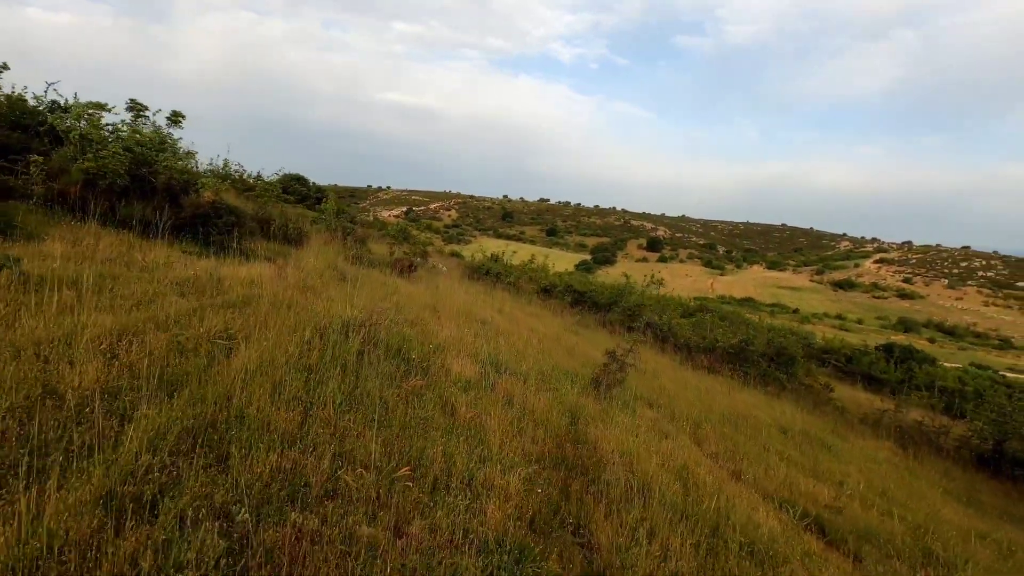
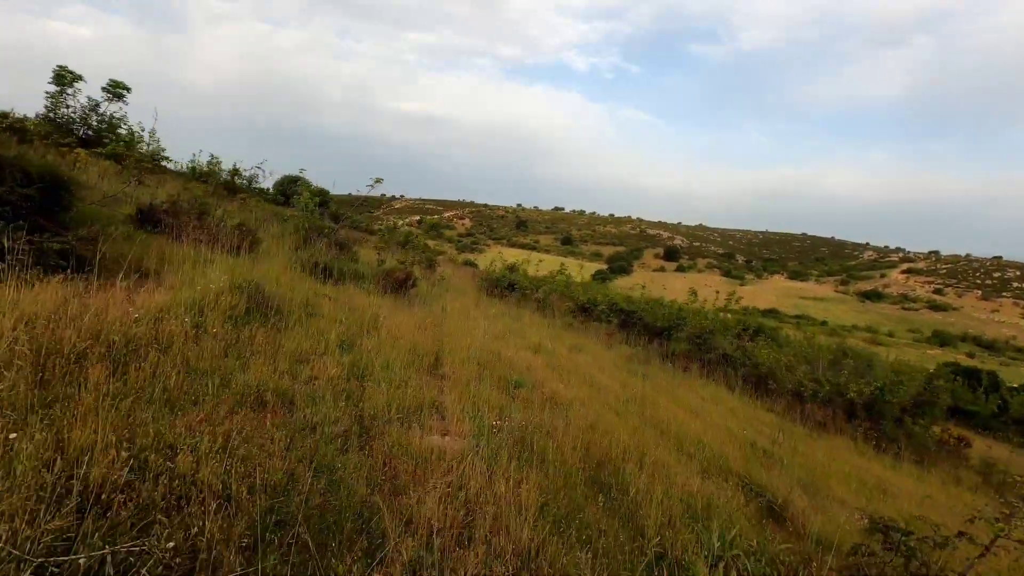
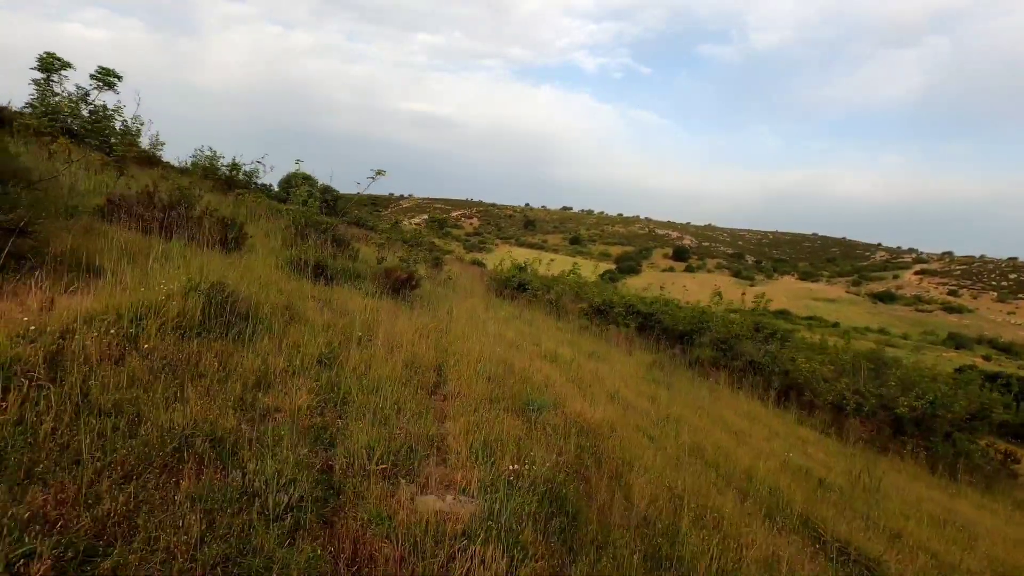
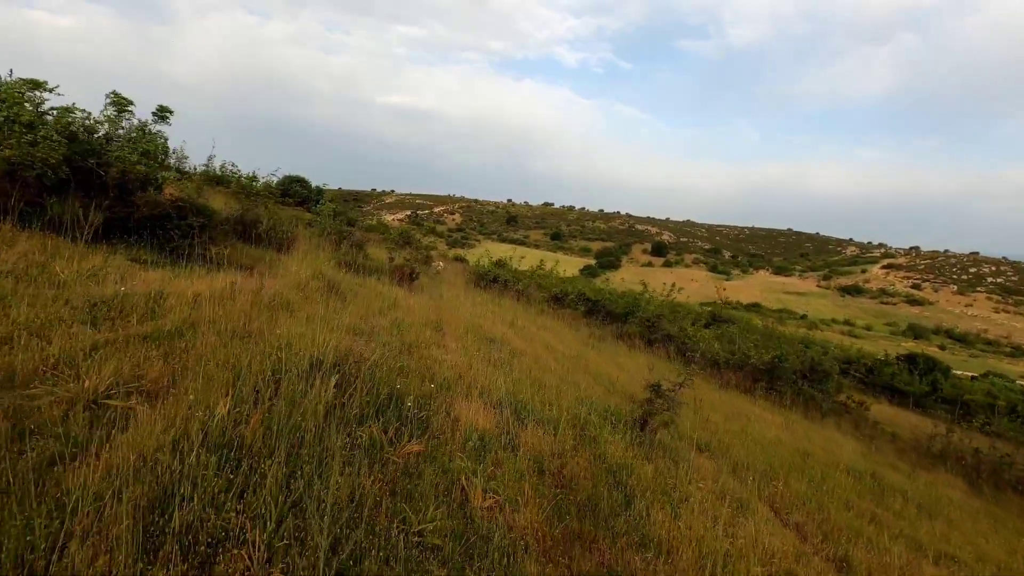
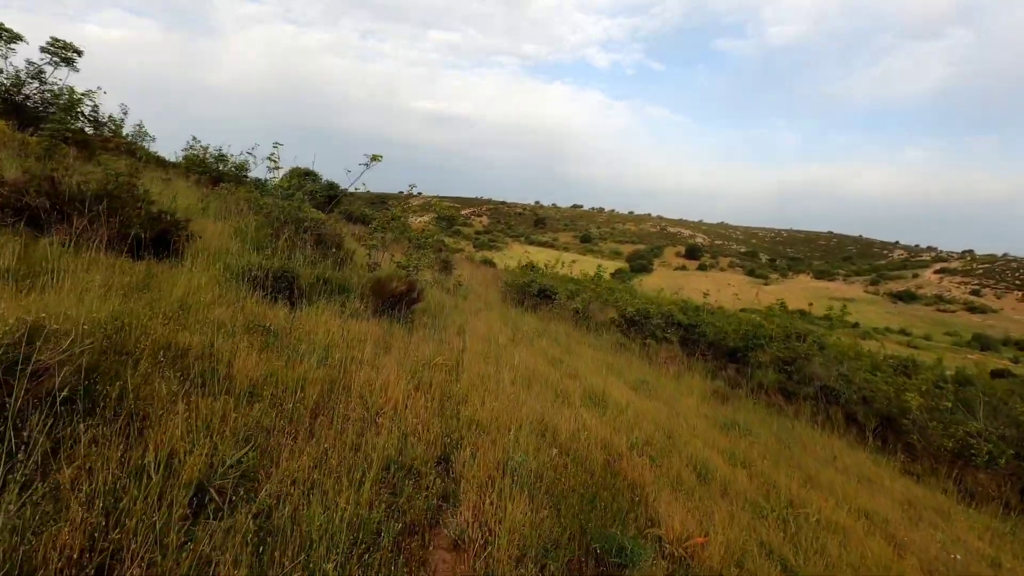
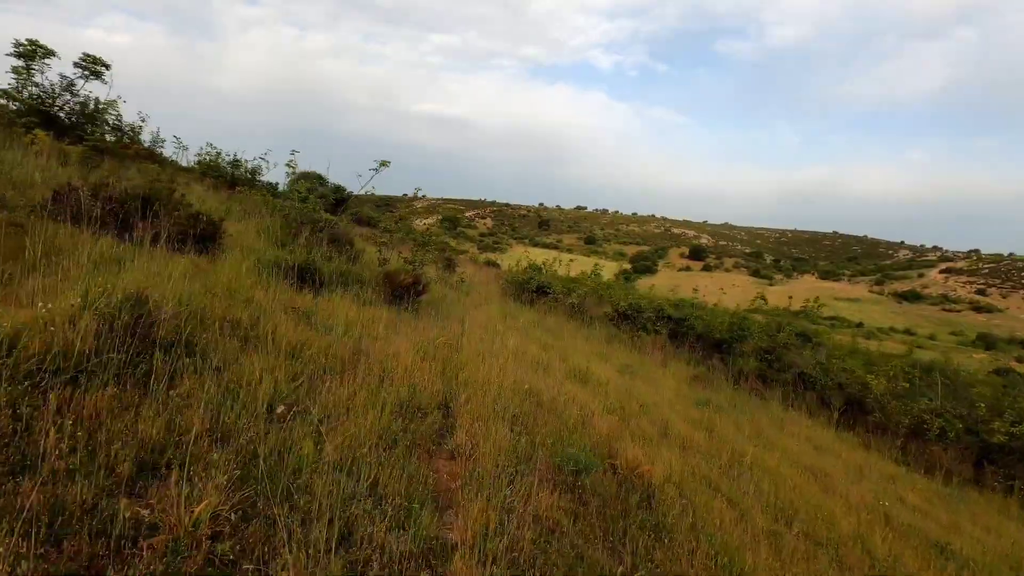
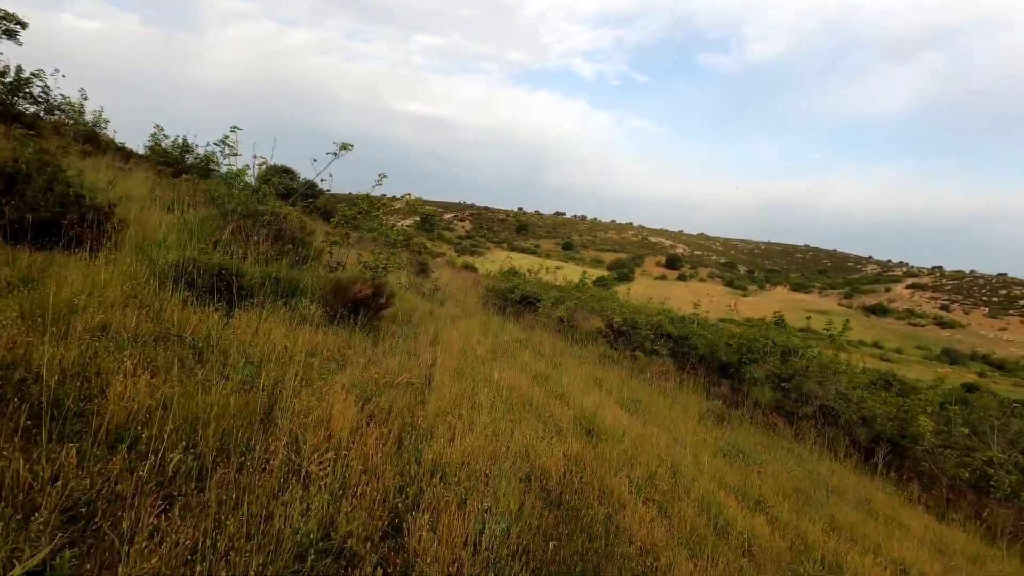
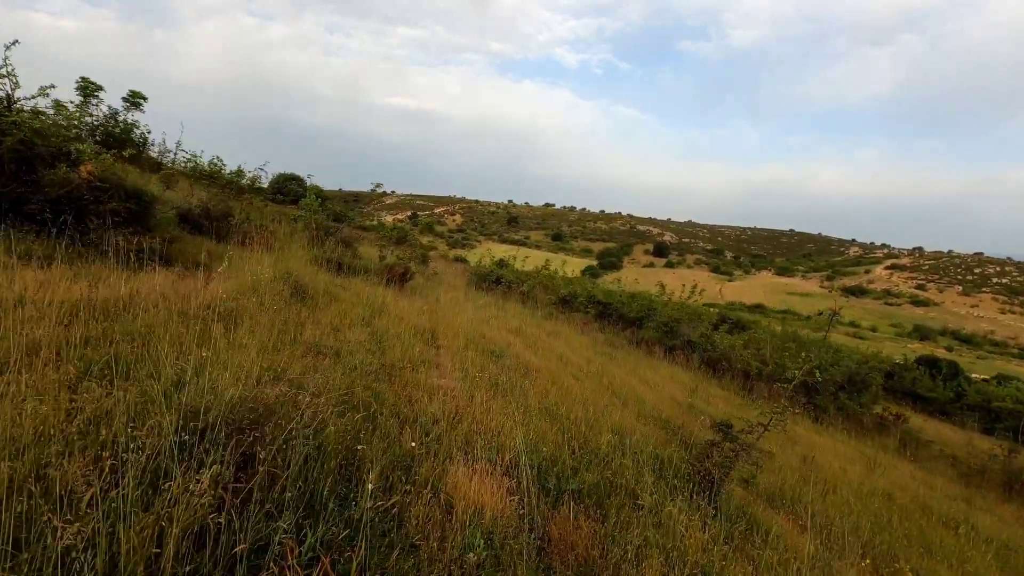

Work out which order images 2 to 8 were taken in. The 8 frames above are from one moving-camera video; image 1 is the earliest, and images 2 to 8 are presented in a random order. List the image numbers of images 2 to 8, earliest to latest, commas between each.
4, 8, 2, 3, 6, 5, 7
